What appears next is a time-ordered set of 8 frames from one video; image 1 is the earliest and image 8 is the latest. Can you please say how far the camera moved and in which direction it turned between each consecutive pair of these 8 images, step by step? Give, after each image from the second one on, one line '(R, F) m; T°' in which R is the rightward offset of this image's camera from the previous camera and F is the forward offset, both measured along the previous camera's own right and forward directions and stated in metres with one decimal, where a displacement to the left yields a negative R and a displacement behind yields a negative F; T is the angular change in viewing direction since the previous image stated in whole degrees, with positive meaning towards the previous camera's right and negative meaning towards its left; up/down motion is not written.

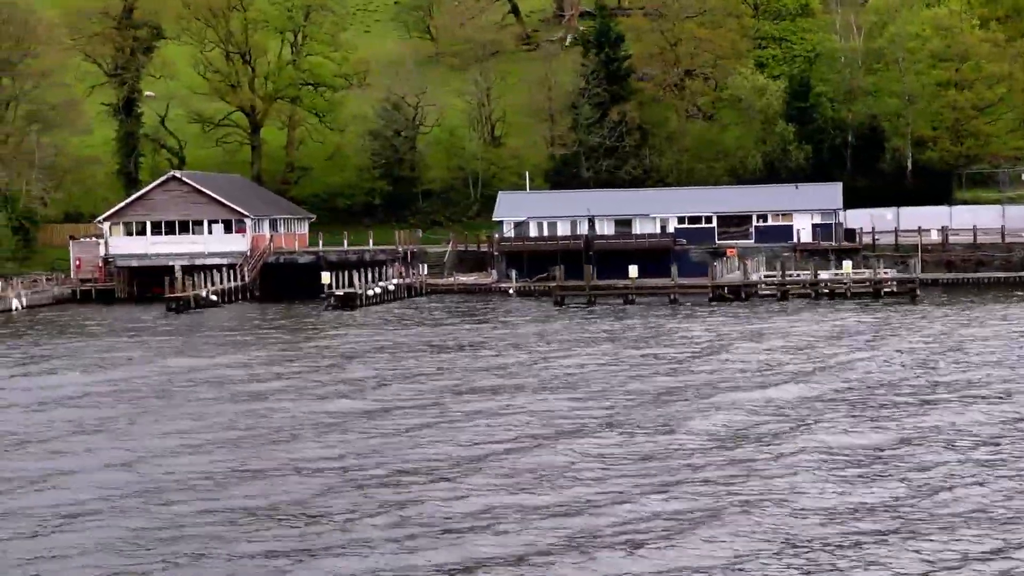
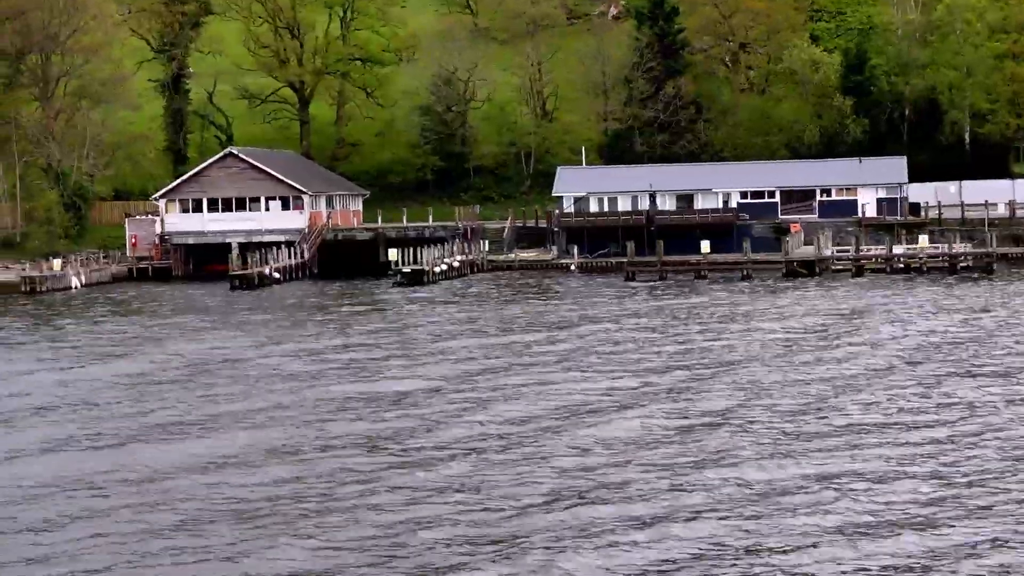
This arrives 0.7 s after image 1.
(-1.3, +0.7) m; 0°
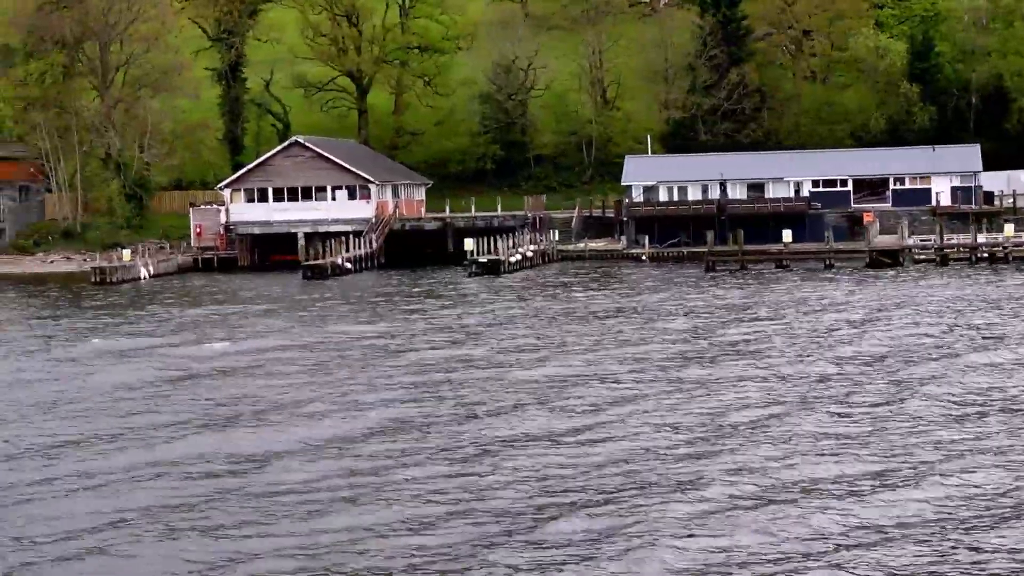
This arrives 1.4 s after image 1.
(-1.3, +0.6) m; 0°
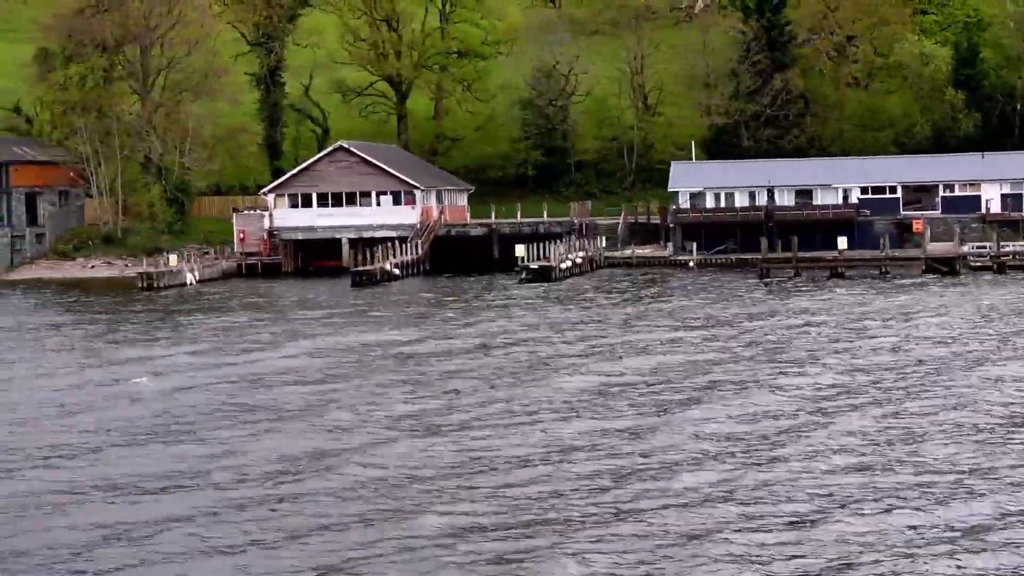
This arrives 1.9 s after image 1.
(-0.8, +0.4) m; 0°
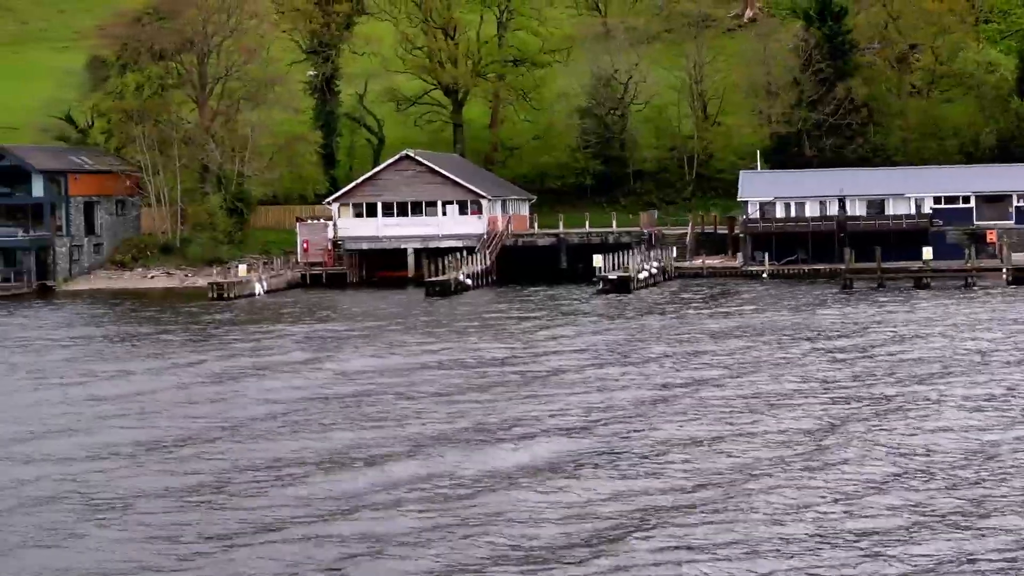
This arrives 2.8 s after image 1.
(-1.4, +0.7) m; 0°
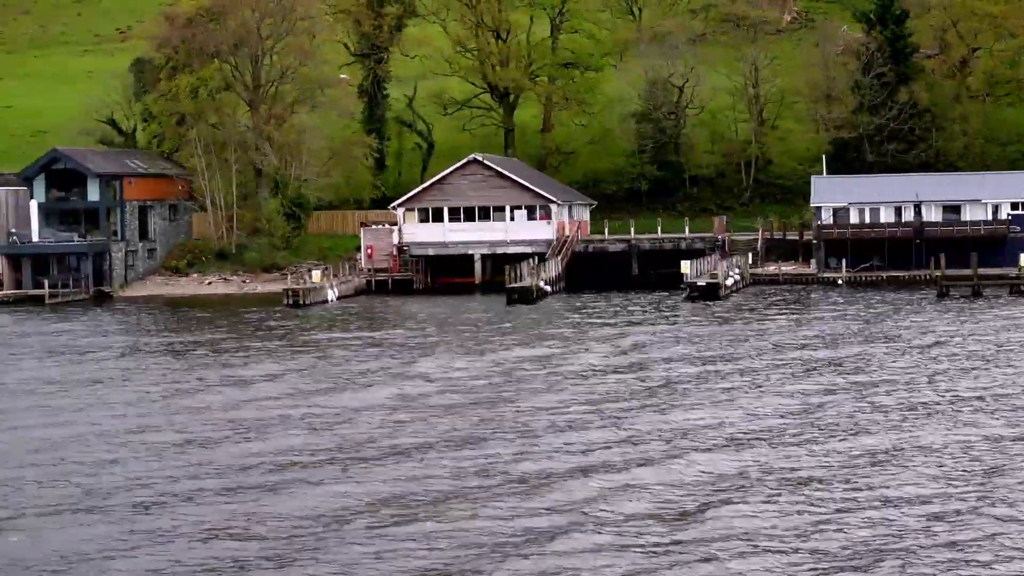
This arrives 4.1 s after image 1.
(-2.2, +1.1) m; +1°
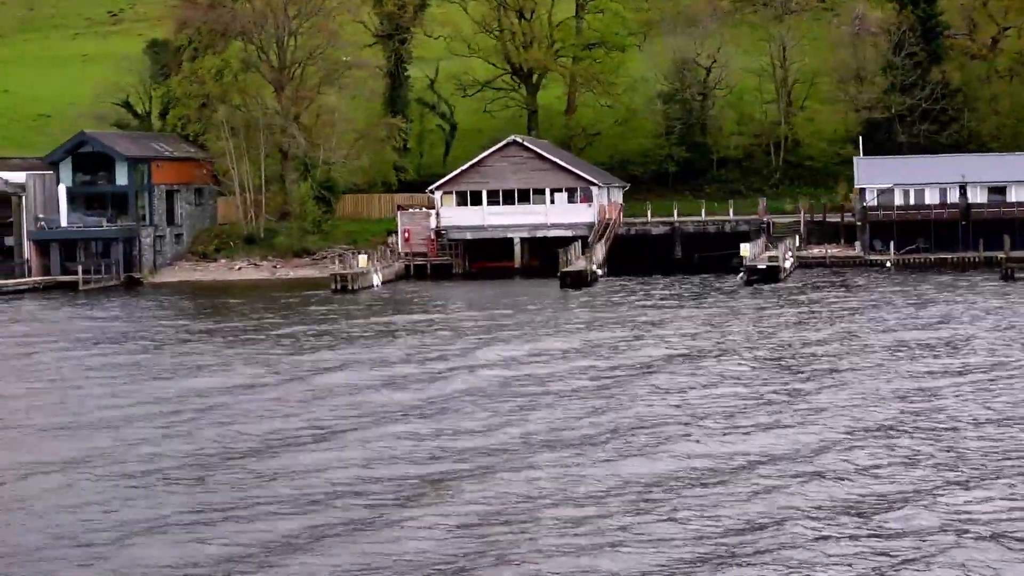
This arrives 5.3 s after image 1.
(-2.0, +1.0) m; +1°
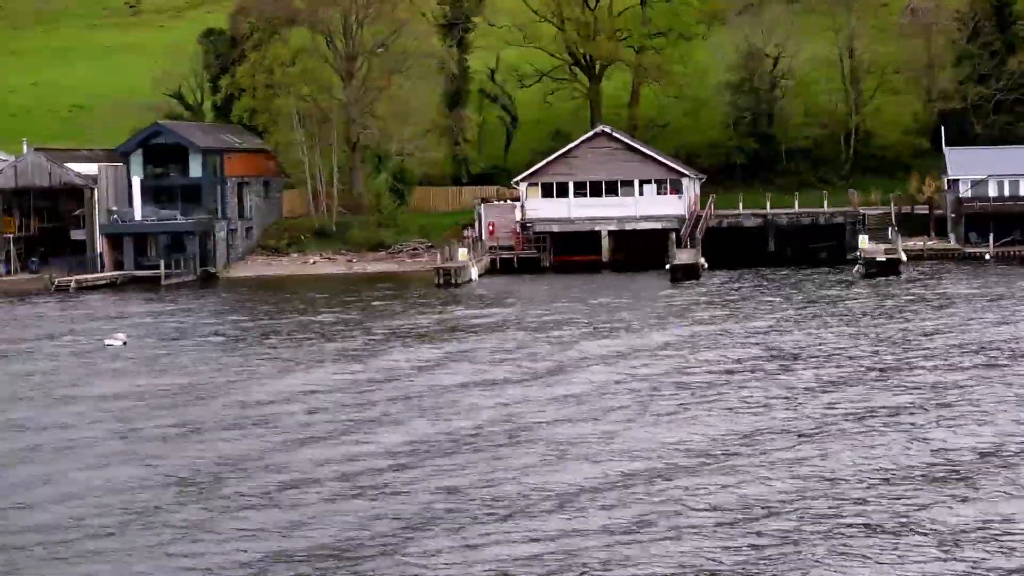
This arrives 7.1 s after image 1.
(-2.9, +1.4) m; +1°
